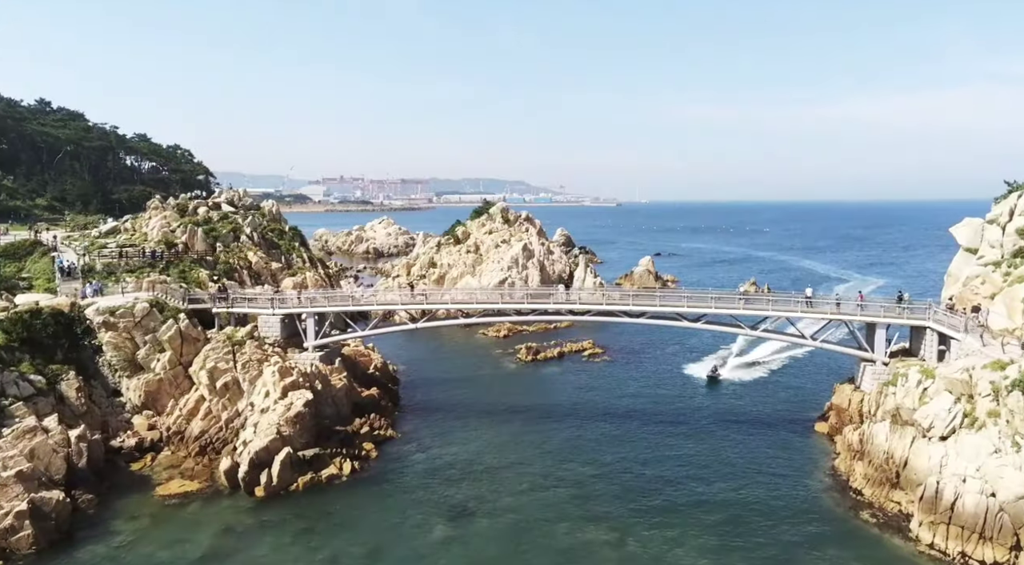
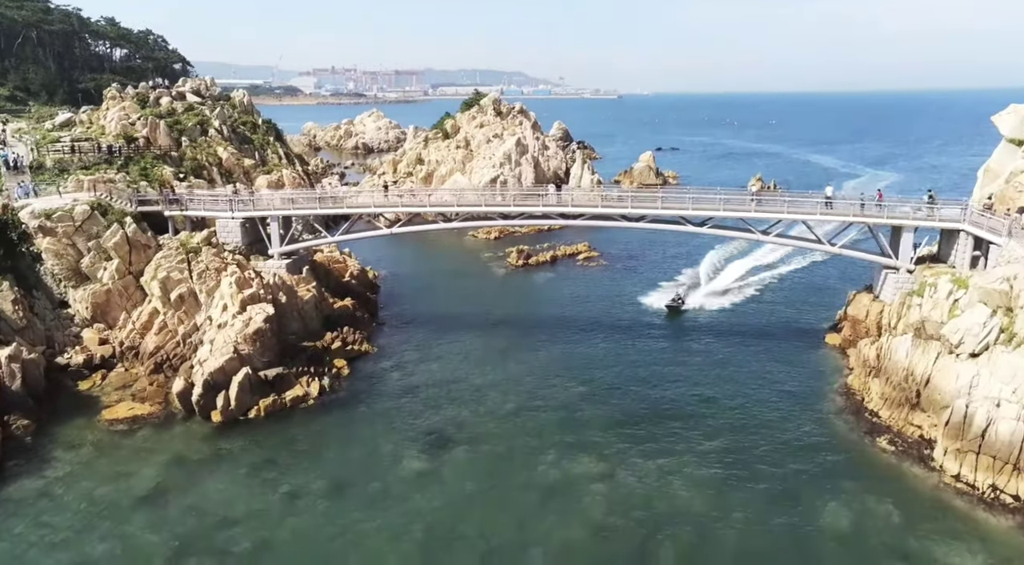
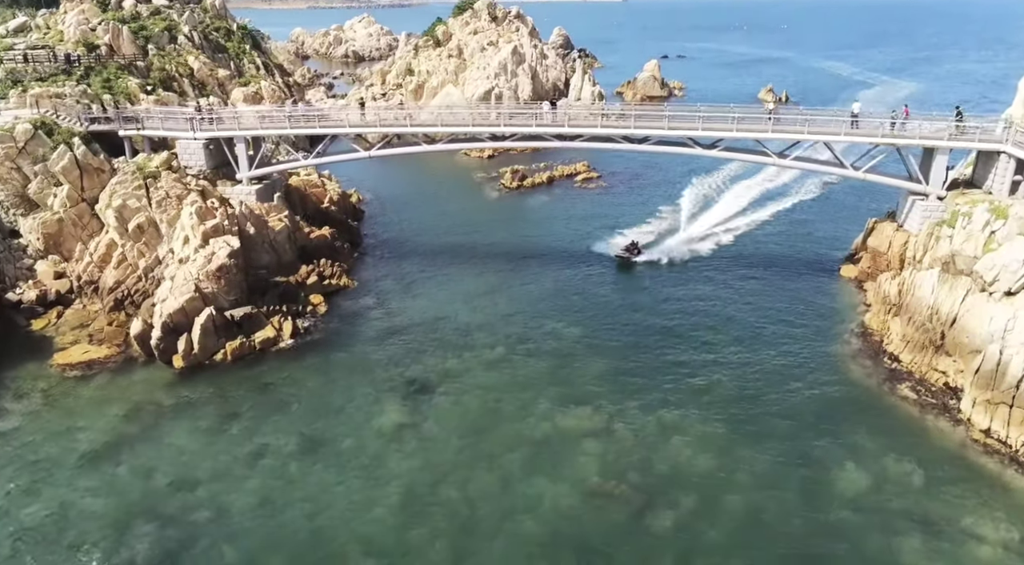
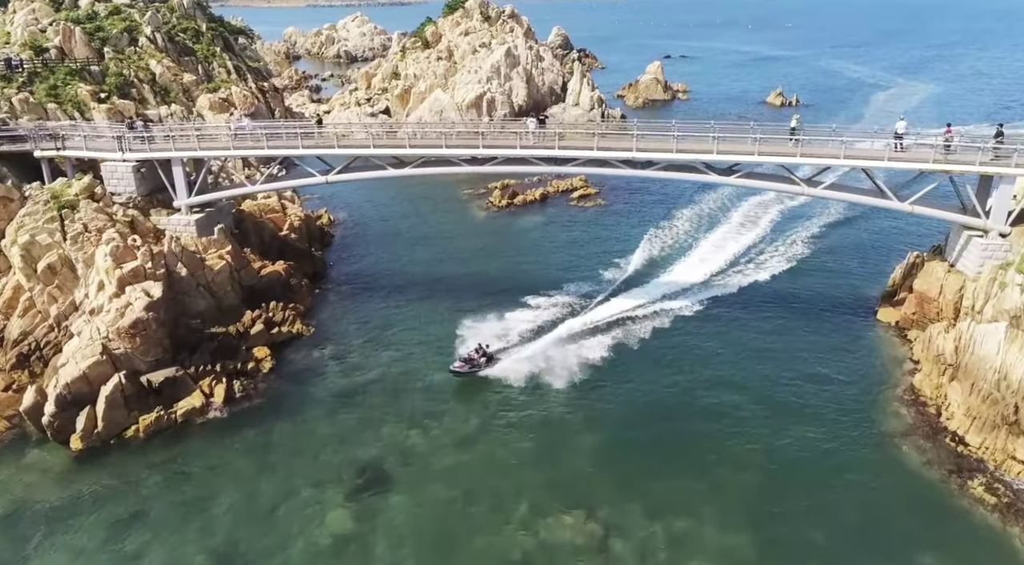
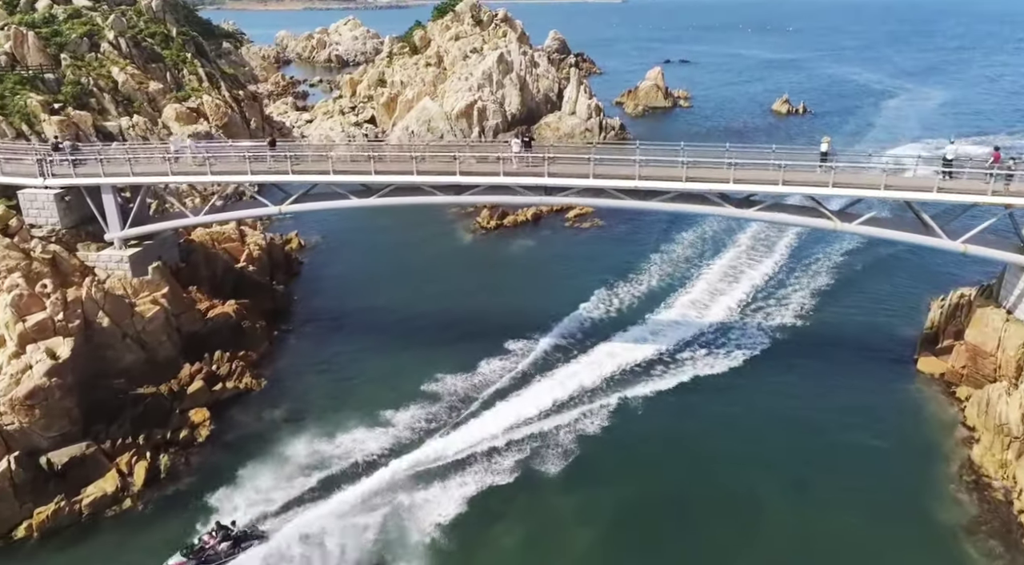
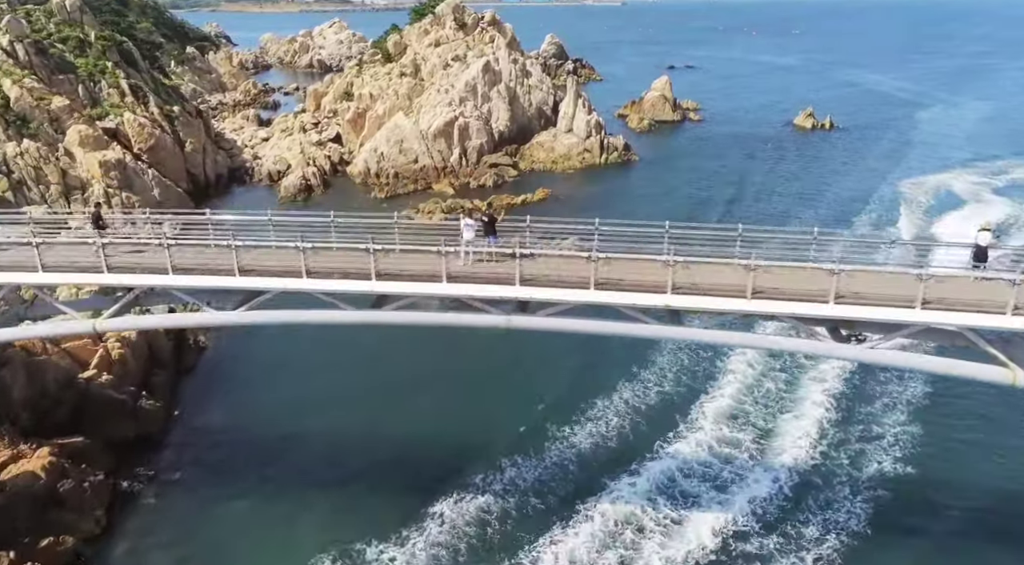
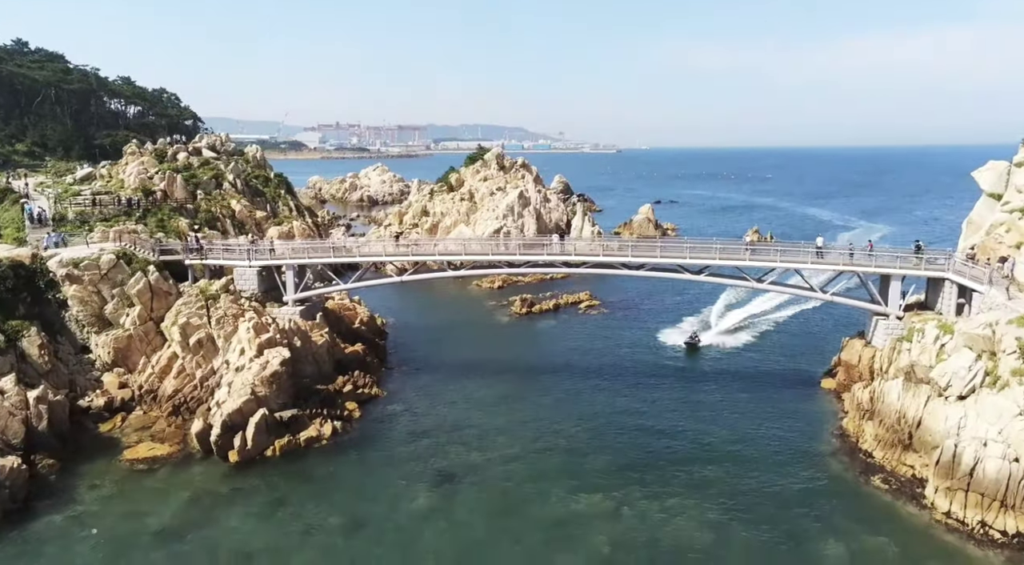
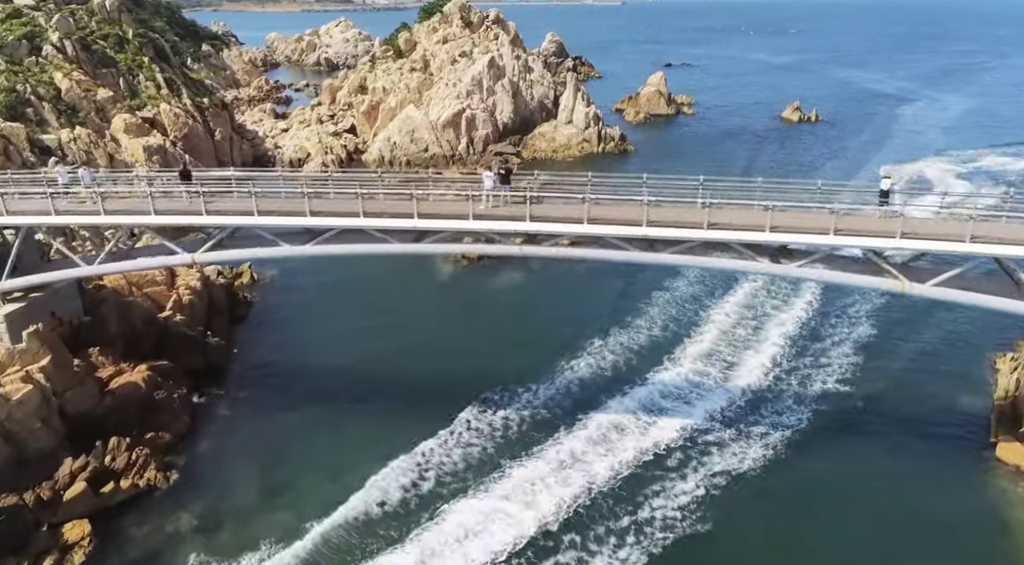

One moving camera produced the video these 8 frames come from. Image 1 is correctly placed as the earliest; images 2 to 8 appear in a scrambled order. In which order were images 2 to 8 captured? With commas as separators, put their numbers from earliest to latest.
7, 2, 3, 4, 5, 8, 6
